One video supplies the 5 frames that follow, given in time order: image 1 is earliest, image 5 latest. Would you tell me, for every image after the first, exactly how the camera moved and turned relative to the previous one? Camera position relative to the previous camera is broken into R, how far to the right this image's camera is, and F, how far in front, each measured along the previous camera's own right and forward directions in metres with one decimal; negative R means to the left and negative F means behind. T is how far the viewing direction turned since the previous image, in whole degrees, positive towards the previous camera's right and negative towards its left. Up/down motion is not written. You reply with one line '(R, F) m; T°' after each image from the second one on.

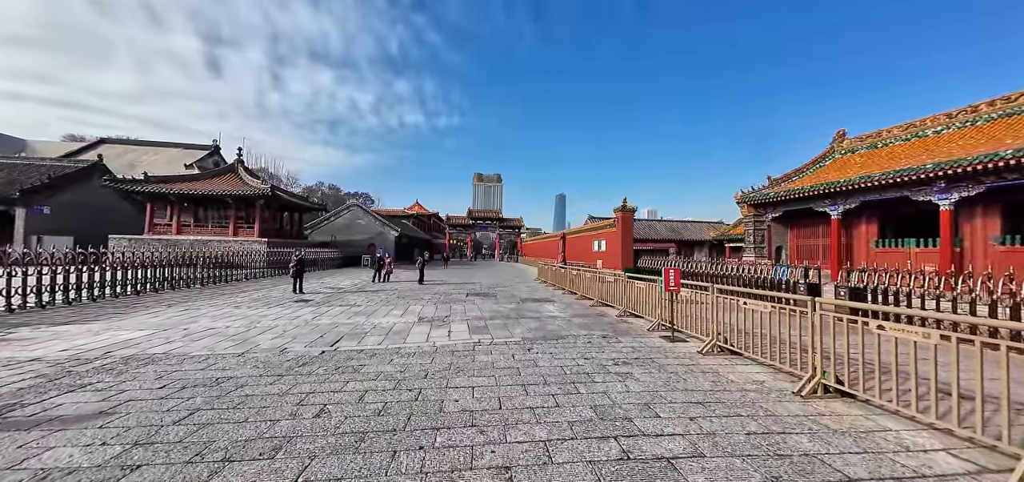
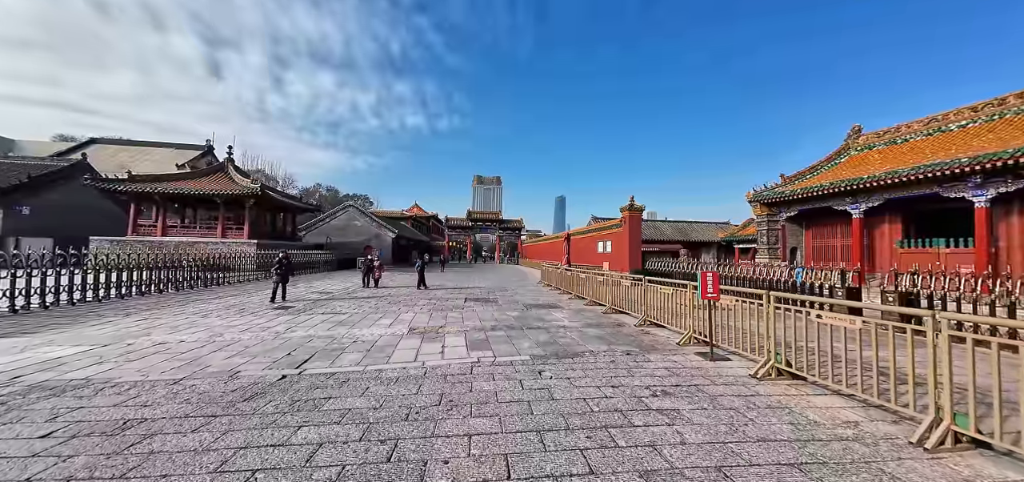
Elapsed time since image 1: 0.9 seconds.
(-0.1, +0.8) m; 0°
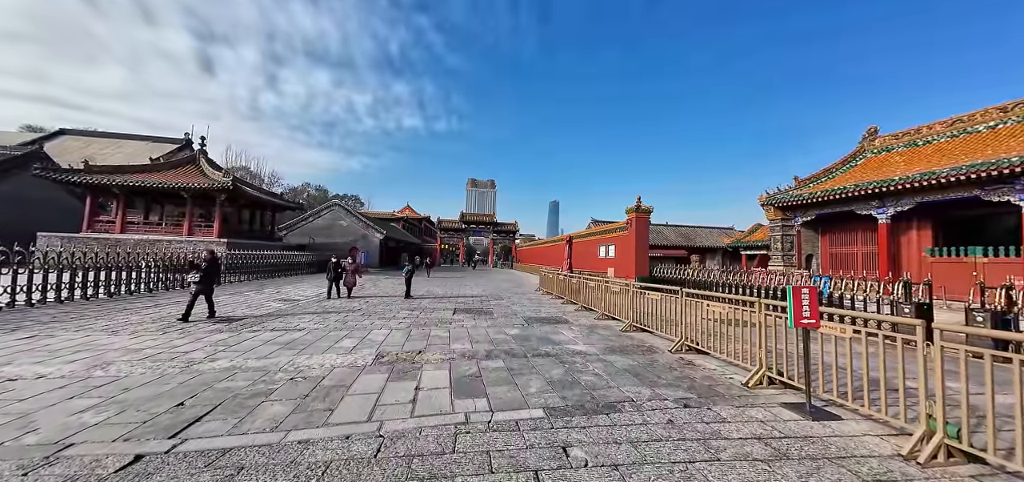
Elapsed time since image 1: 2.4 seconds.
(-0.1, +1.2) m; +1°
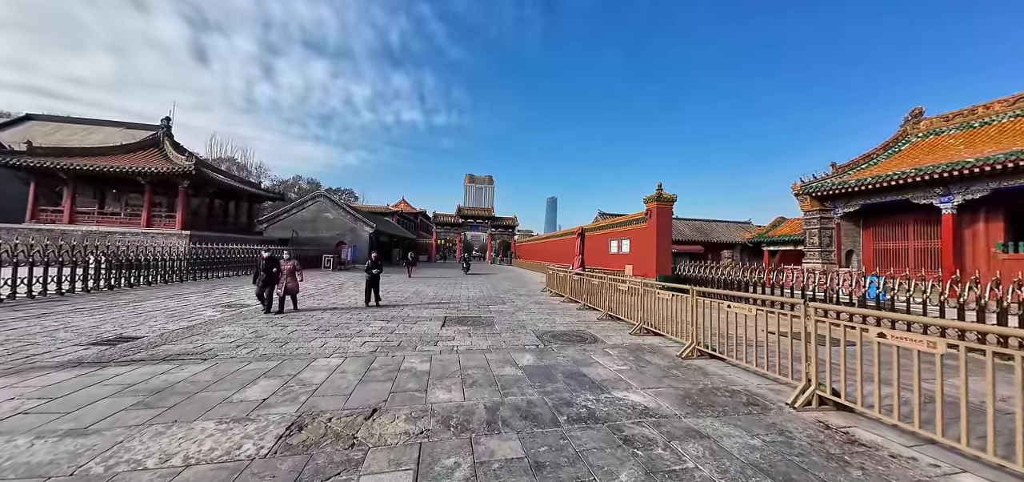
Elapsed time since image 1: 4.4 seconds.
(-0.2, +1.6) m; 0°
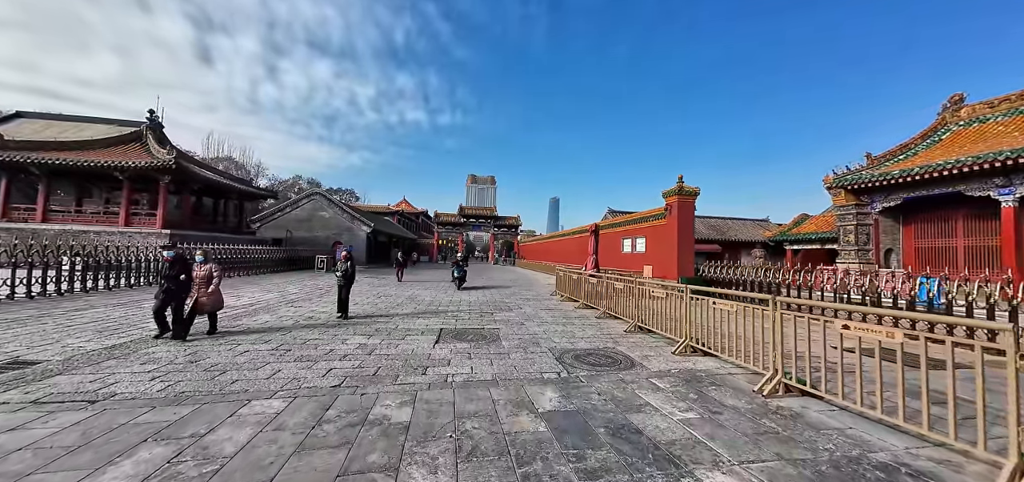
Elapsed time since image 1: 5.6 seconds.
(-0.1, +1.0) m; 0°
